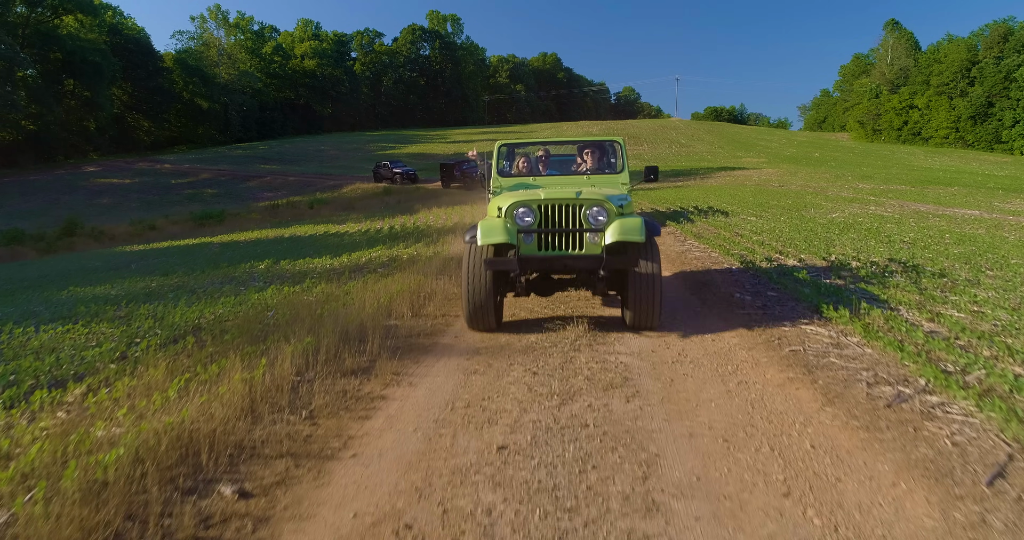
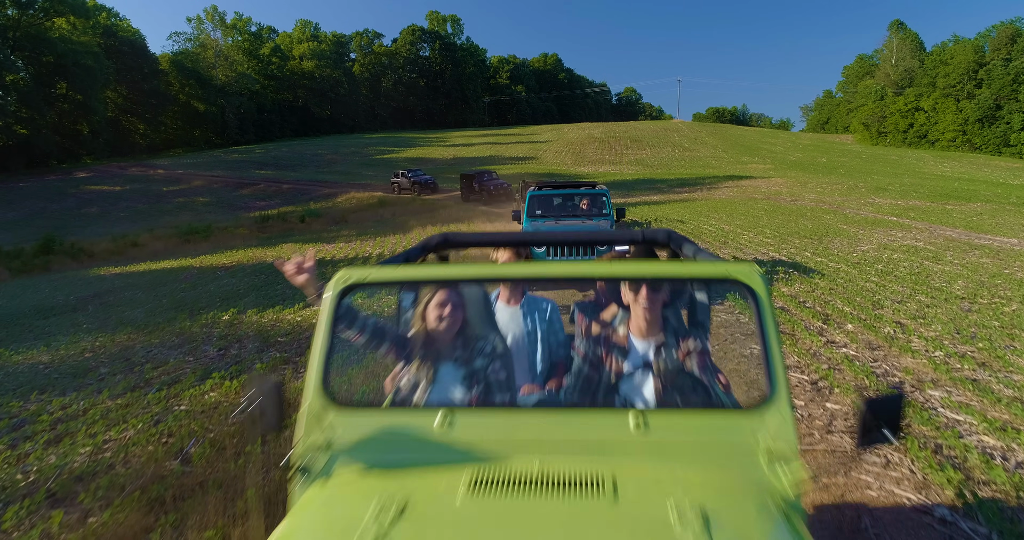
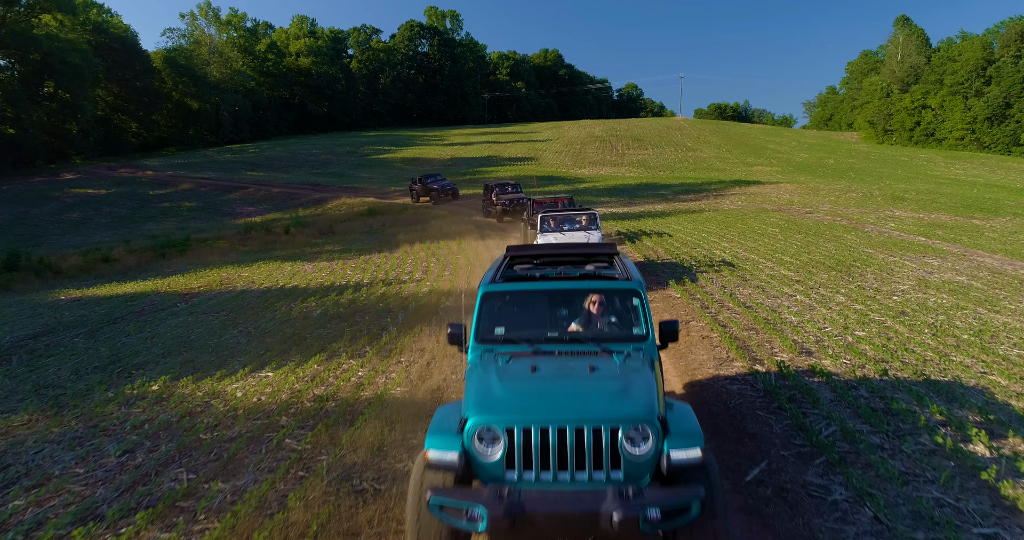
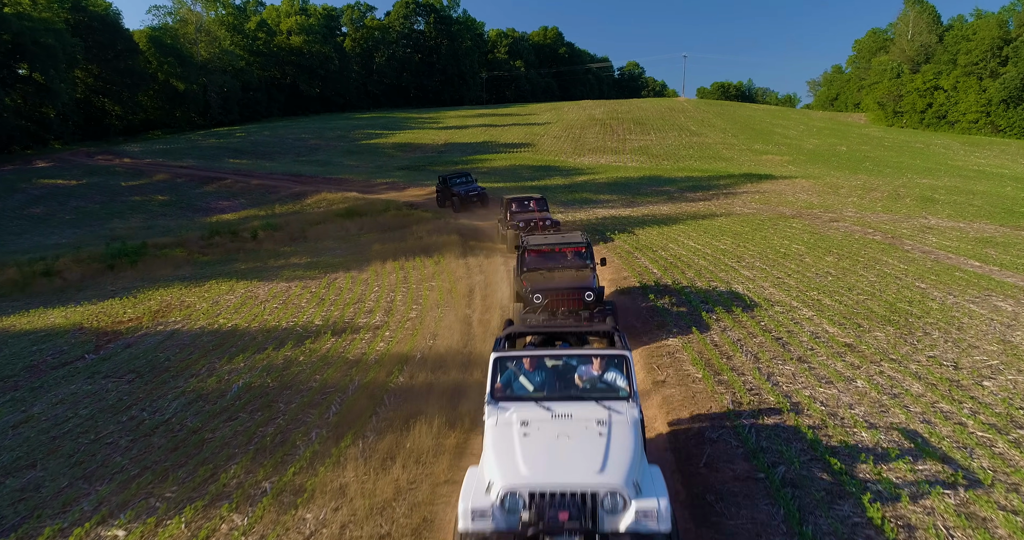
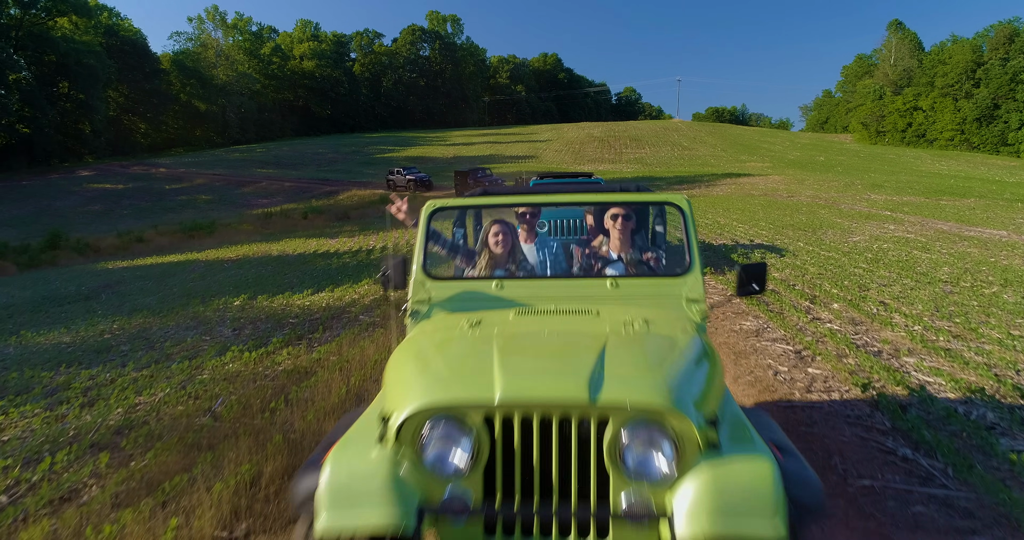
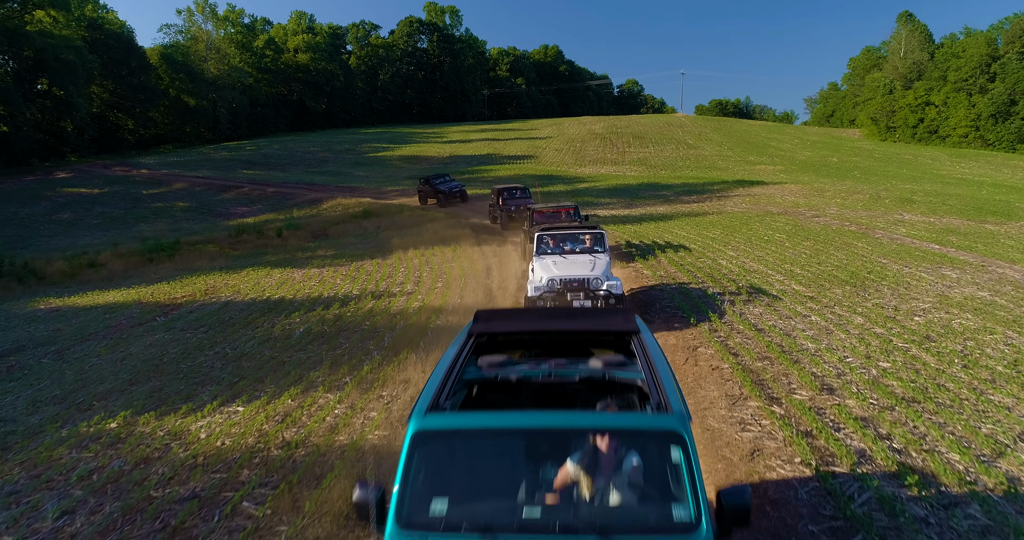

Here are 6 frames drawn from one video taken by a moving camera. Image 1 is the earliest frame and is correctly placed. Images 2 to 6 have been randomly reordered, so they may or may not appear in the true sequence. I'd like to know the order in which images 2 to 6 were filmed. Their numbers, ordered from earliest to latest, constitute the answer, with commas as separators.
5, 2, 3, 6, 4
